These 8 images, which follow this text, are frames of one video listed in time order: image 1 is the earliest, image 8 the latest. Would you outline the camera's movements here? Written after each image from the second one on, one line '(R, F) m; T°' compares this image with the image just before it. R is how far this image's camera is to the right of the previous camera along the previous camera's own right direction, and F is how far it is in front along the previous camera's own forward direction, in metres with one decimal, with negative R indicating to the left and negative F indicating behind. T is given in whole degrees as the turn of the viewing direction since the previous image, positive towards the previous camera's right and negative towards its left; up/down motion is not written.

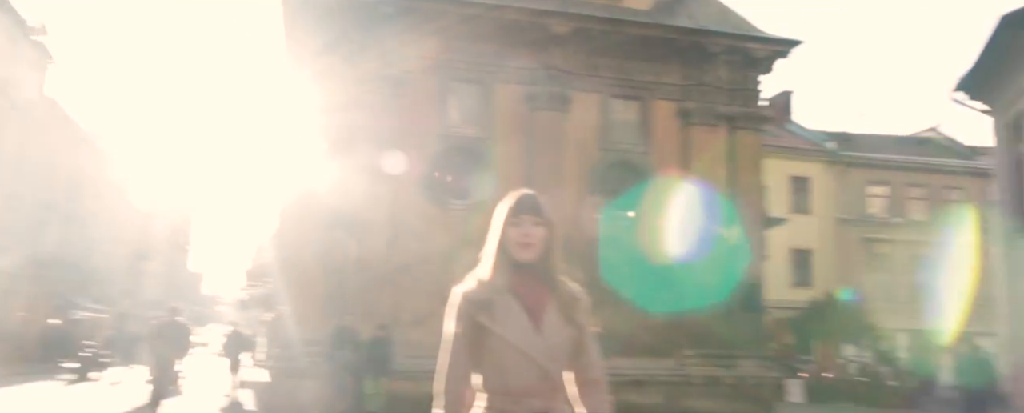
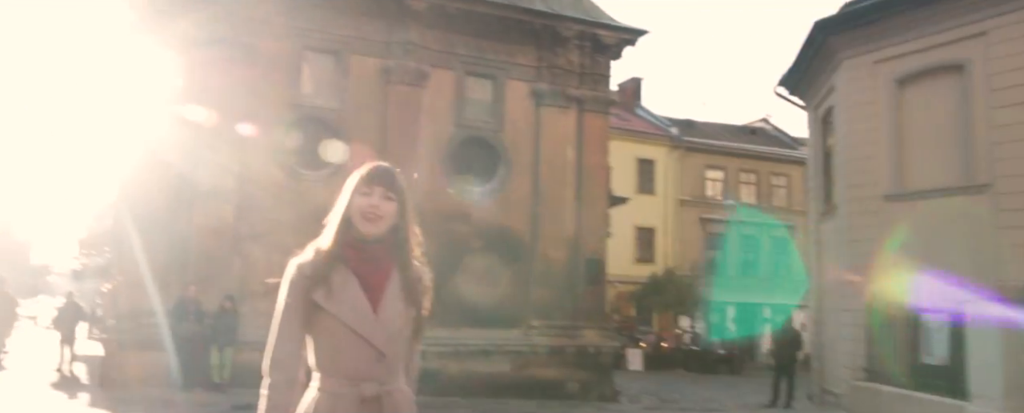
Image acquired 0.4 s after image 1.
(+0.8, -0.3) m; +9°
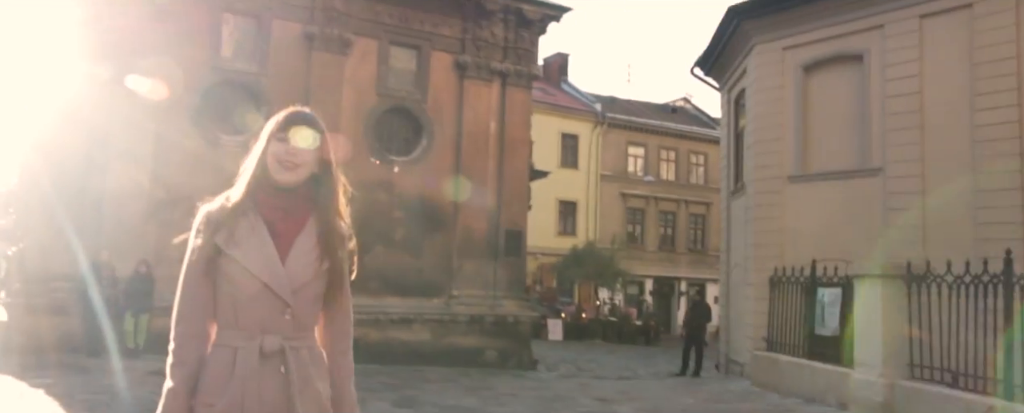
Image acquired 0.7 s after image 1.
(+0.4, -0.2) m; +5°
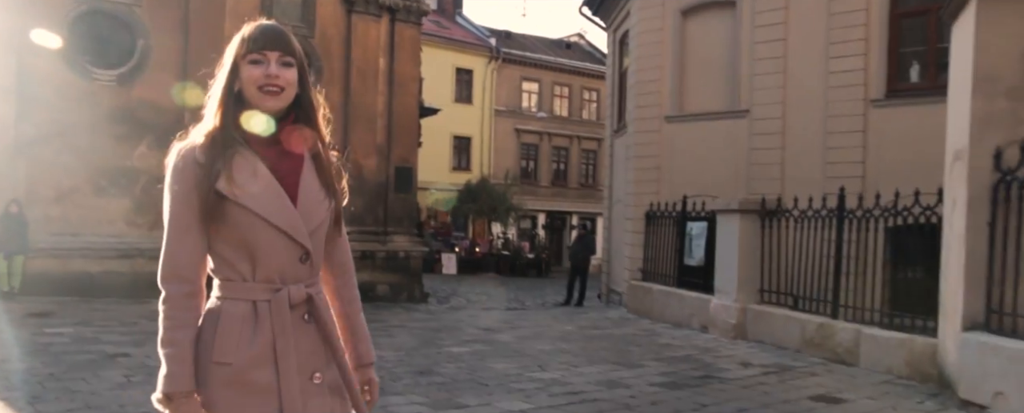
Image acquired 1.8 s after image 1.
(+0.2, -0.2) m; +9°
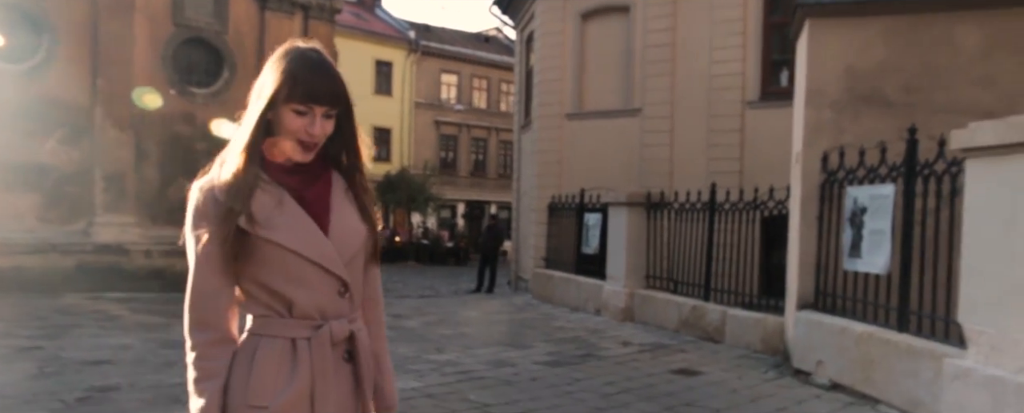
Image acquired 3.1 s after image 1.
(+0.3, -0.6) m; +7°
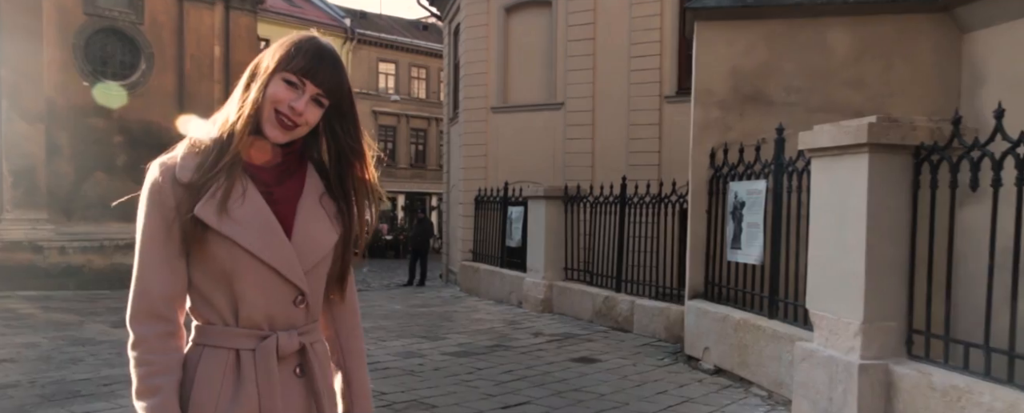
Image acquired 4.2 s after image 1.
(+0.4, -0.2) m; +5°
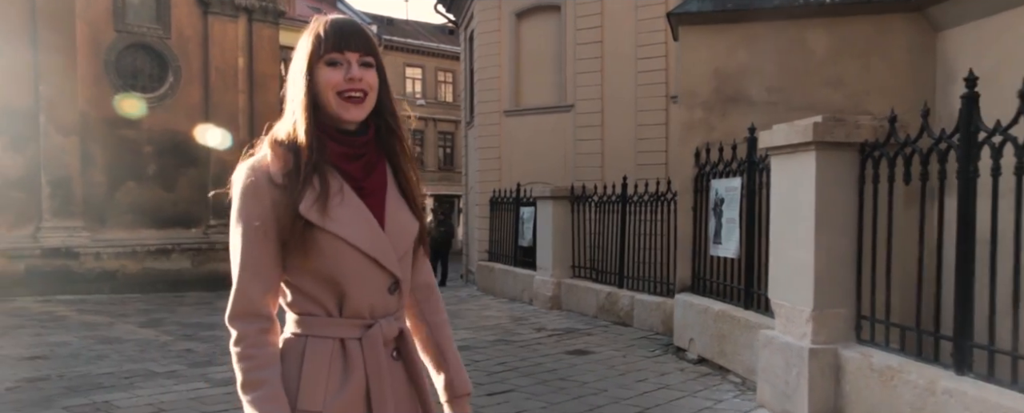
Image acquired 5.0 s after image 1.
(+0.4, -0.4) m; -3°
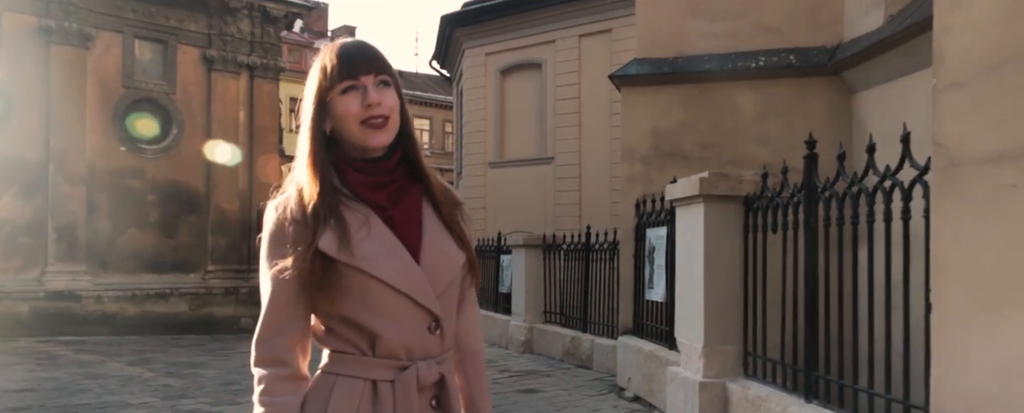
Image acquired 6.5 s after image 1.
(+0.7, -0.6) m; -1°
